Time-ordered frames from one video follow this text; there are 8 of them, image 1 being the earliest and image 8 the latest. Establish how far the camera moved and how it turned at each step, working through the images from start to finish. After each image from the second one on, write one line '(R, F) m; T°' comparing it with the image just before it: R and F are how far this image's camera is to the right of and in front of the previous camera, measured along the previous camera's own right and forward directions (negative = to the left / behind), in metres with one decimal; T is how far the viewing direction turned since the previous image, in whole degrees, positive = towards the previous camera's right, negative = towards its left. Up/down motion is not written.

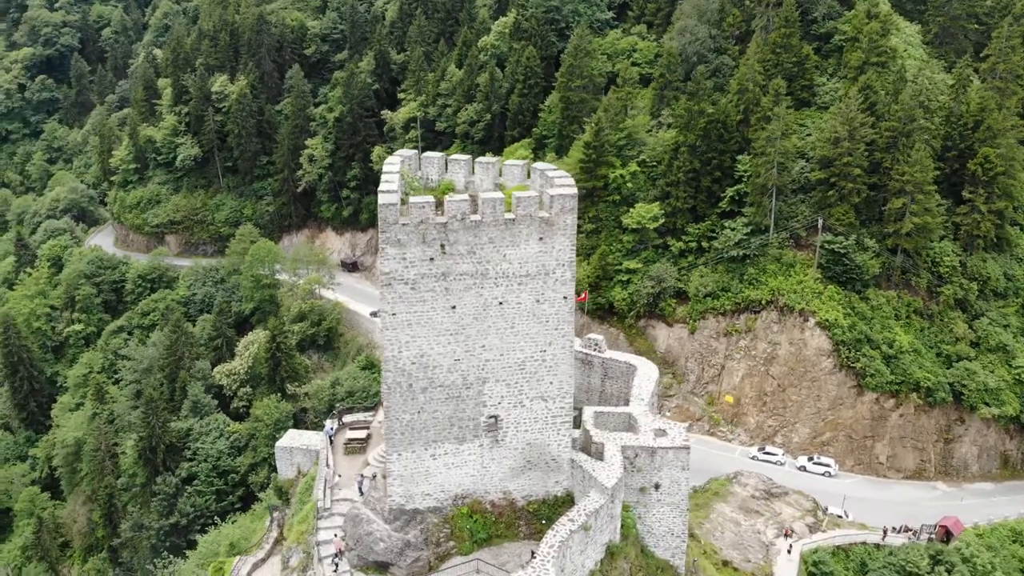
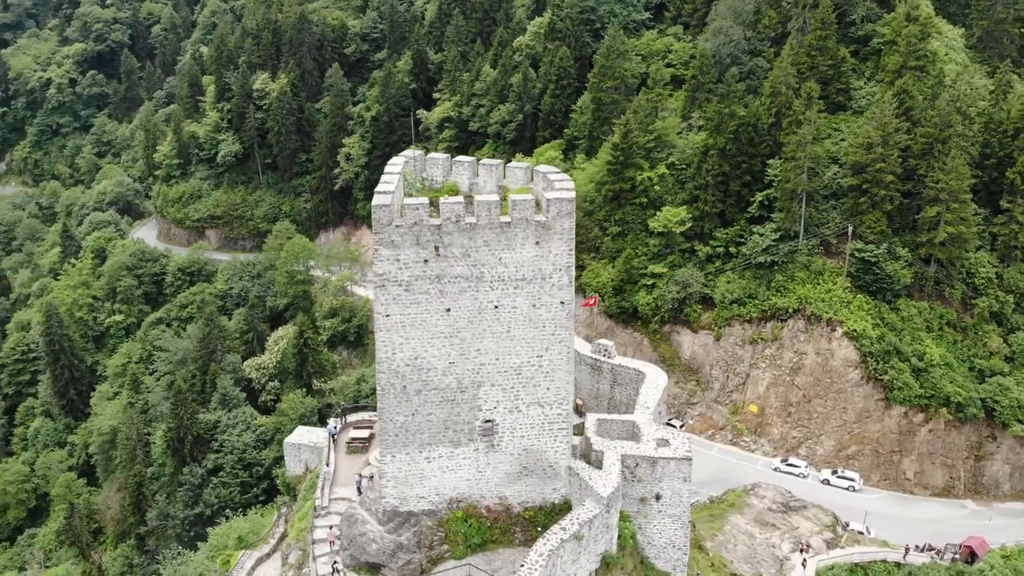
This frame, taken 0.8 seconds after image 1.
(+1.0, +0.2) m; -3°
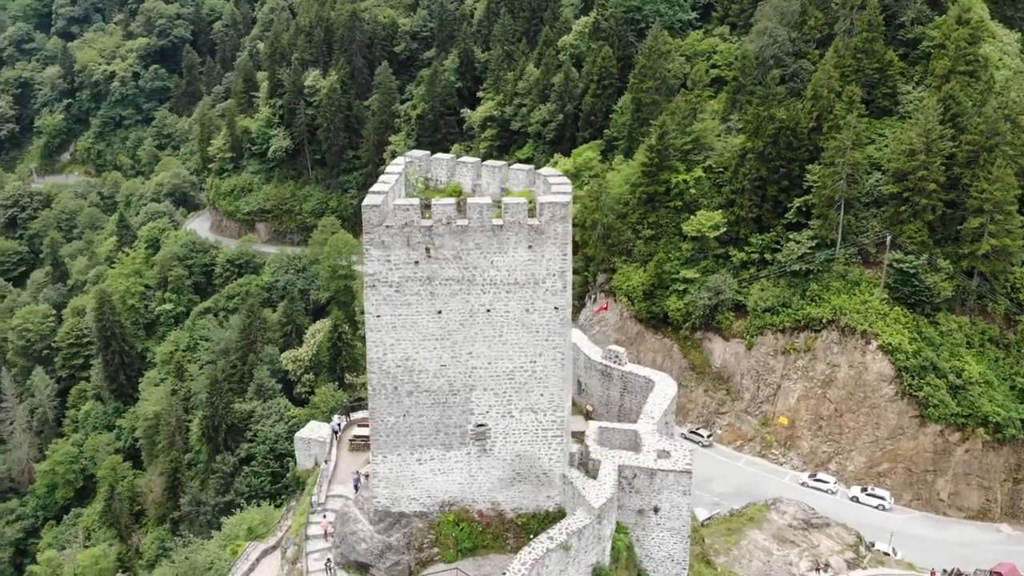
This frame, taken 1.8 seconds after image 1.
(+1.3, +0.3) m; -4°
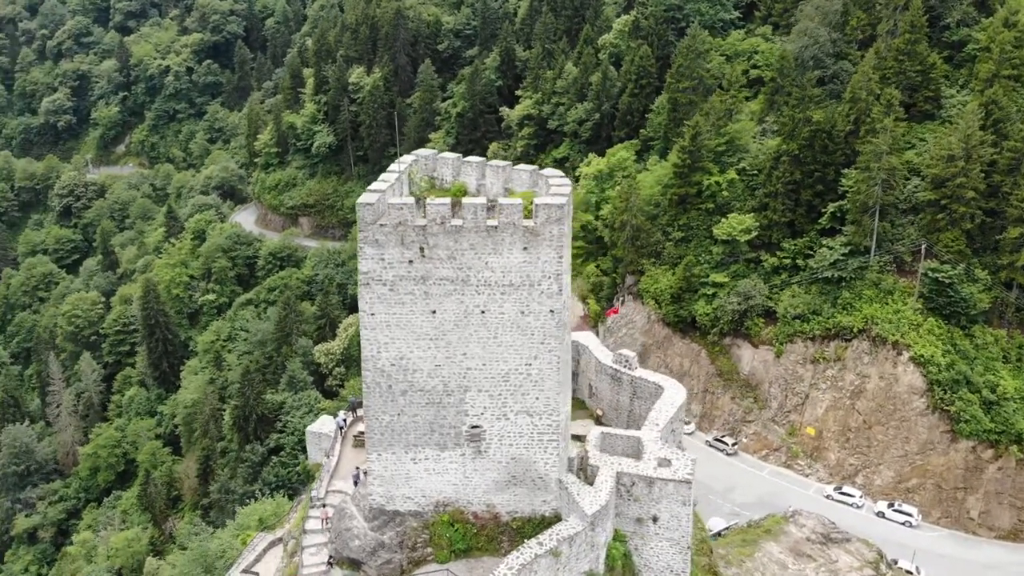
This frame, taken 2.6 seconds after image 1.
(+1.1, +0.2) m; -3°
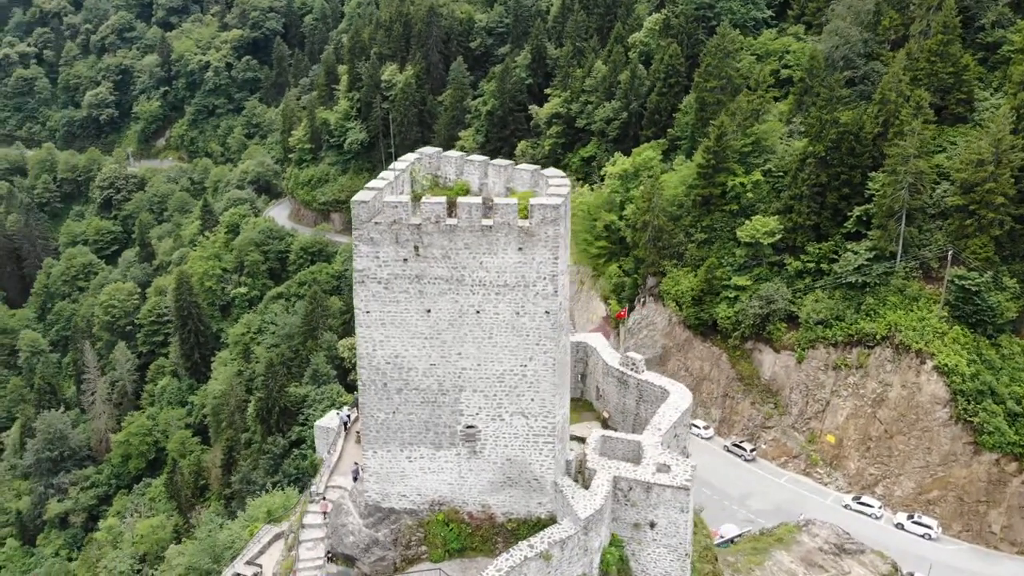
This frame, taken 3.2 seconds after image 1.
(+0.9, +0.1) m; -3°
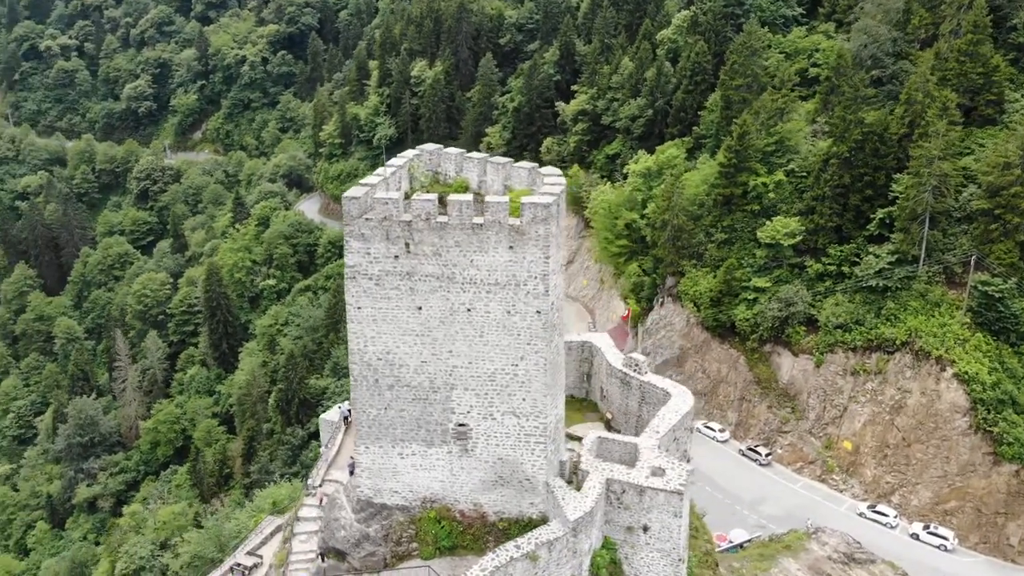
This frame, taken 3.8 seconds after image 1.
(+0.9, +0.1) m; -2°
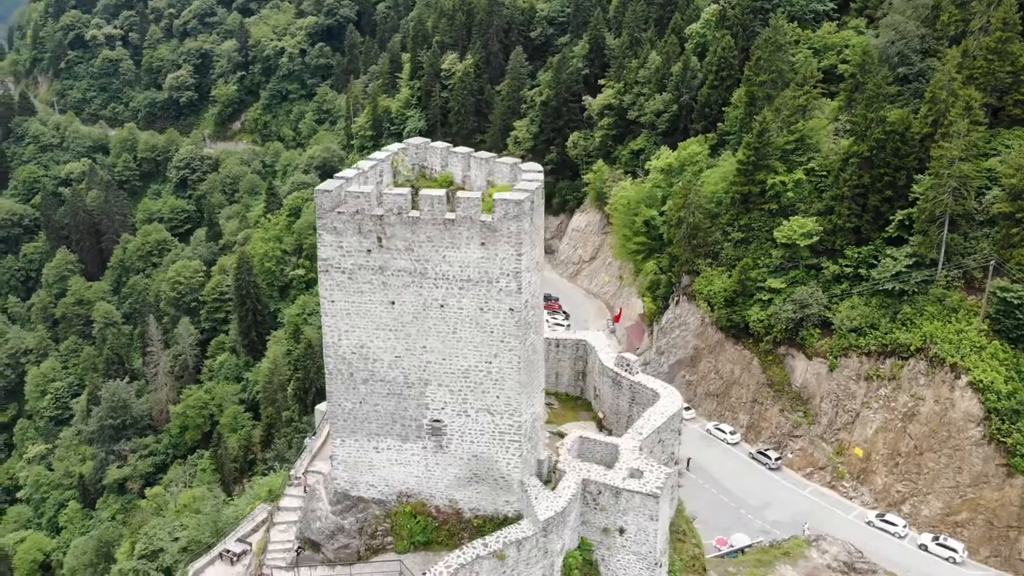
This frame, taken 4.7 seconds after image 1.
(+1.4, +0.2) m; -3°
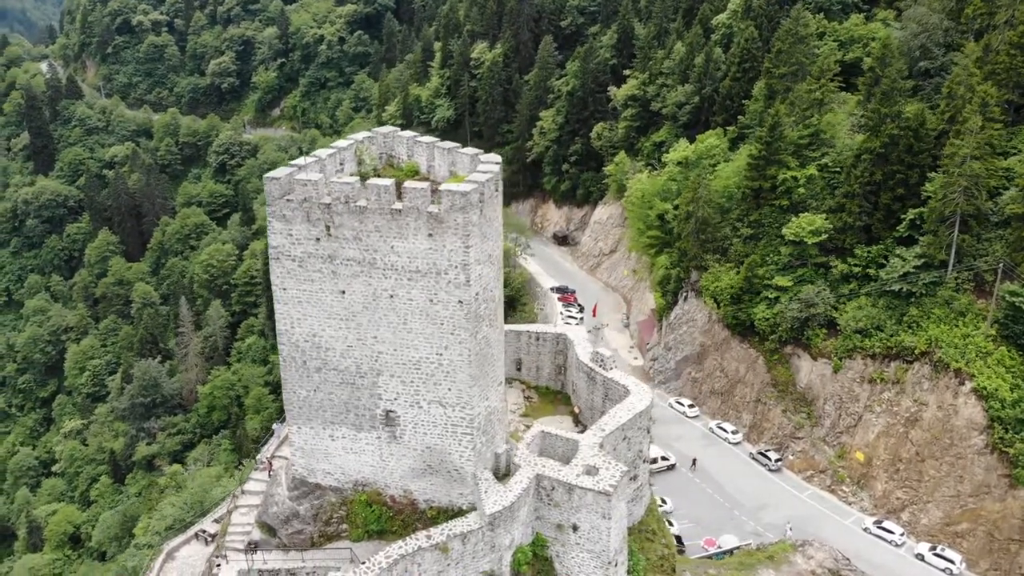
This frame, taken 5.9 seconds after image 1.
(+2.0, +0.2) m; -3°
